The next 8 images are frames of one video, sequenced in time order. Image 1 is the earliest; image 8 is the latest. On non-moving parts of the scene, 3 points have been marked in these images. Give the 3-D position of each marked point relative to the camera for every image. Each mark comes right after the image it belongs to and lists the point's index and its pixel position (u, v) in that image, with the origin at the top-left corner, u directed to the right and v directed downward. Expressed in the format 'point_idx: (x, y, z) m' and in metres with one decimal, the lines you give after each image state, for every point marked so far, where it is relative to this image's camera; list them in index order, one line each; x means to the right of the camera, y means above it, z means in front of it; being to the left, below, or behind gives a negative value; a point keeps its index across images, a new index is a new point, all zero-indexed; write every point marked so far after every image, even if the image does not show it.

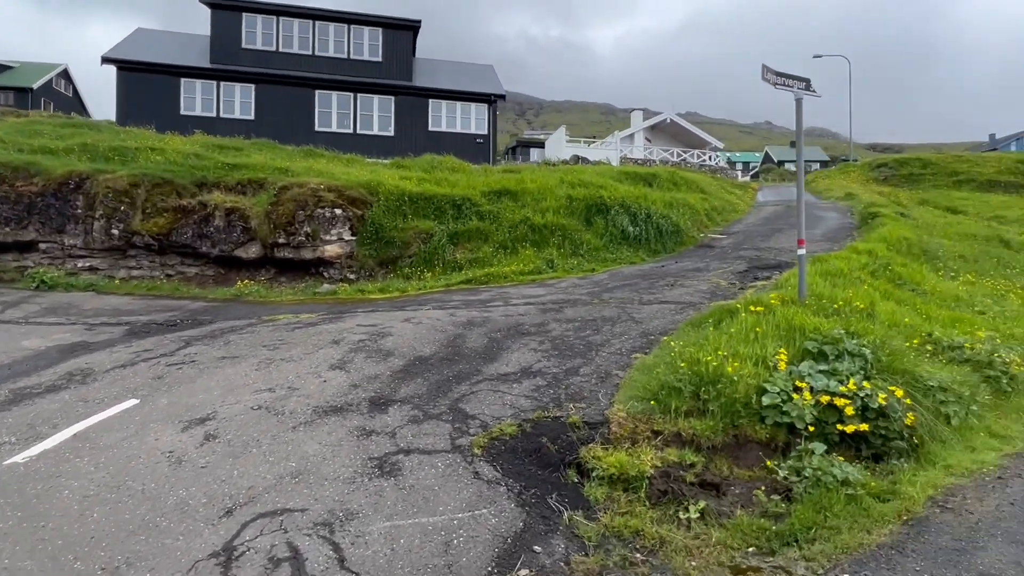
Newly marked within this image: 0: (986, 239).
0: (+13.9, +1.4, +16.2) m
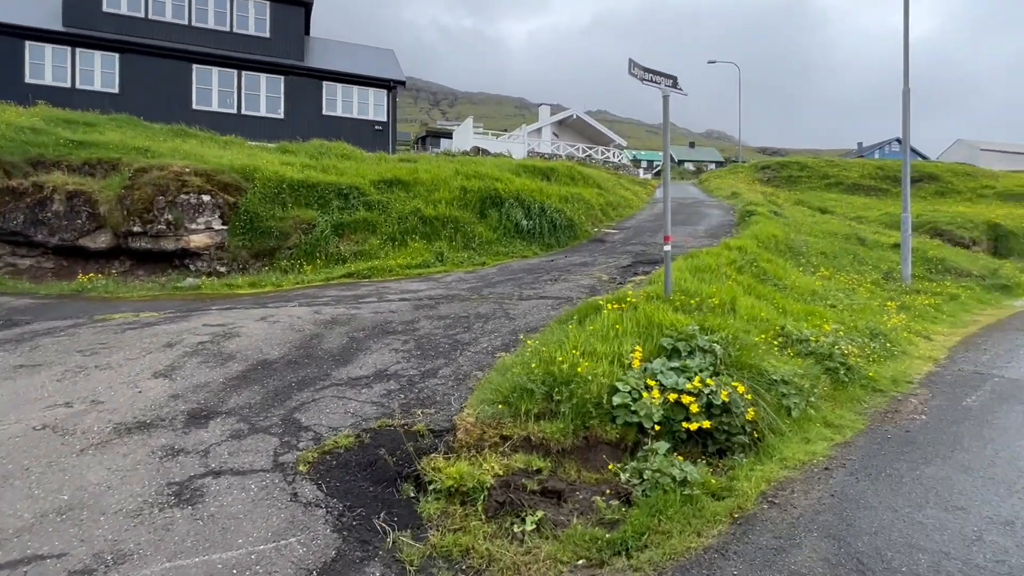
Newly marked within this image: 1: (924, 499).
0: (+10.7, +1.6, +17.7) m
1: (+2.9, -1.5, +3.9) m
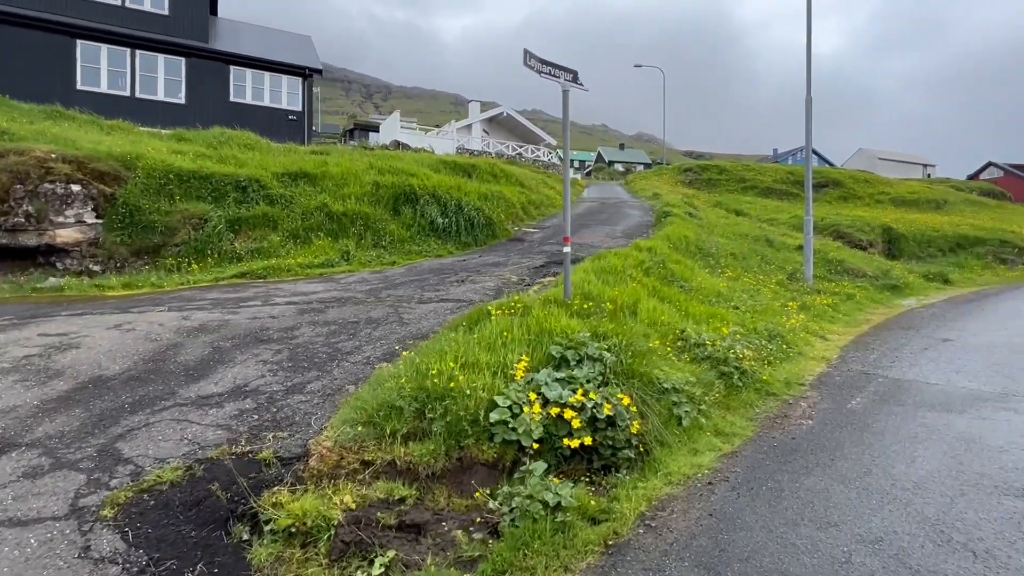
0: (+8.1, +1.6, +18.3) m
1: (+2.0, -1.6, +3.8) m
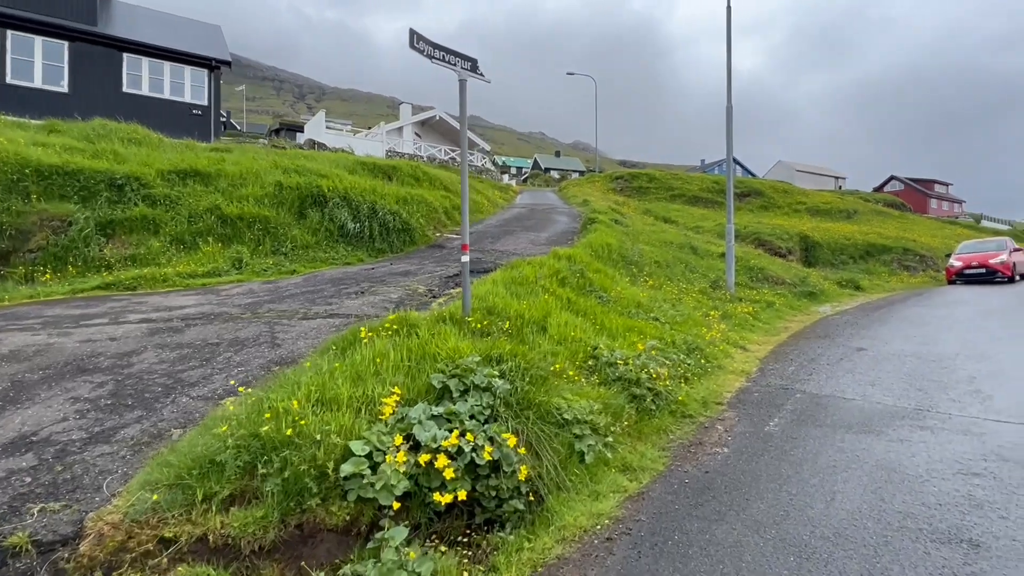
0: (+5.6, +1.4, +18.3) m
1: (+1.1, -1.7, +3.1) m
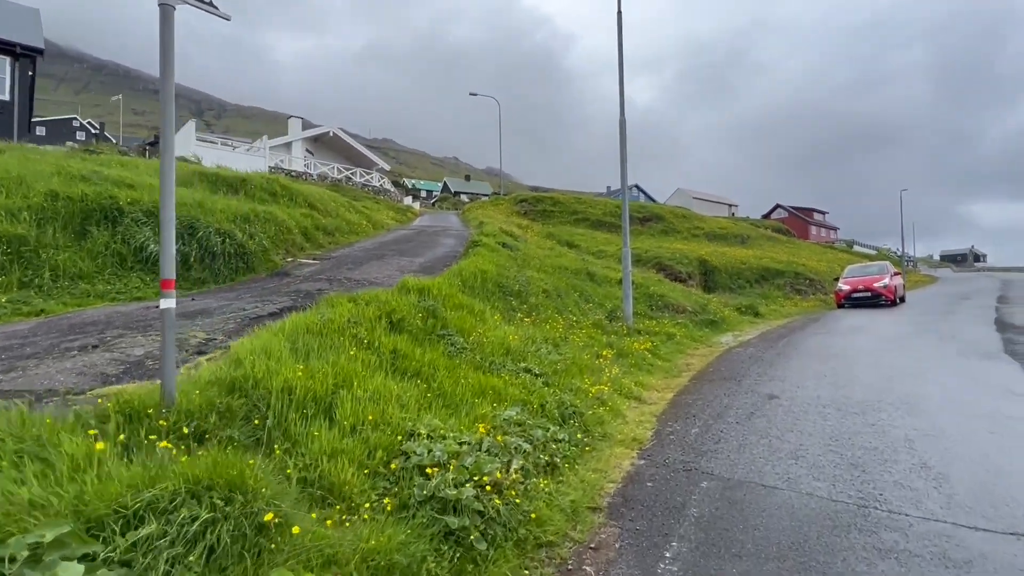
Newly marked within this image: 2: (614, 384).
0: (+1.9, +0.5, +16.6) m
1: (-0.1, -1.9, +0.8) m
2: (+1.6, -1.4, +8.3) m
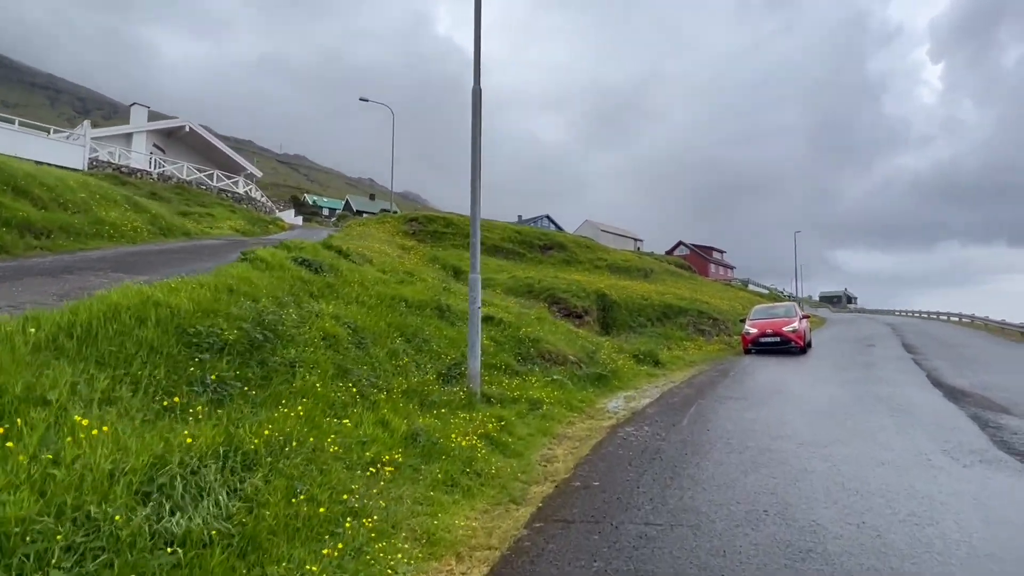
0: (-2.0, -0.4, +12.0) m
1: (-1.7, -2.0, -4.1) m
2: (-1.1, -1.9, +3.6) m
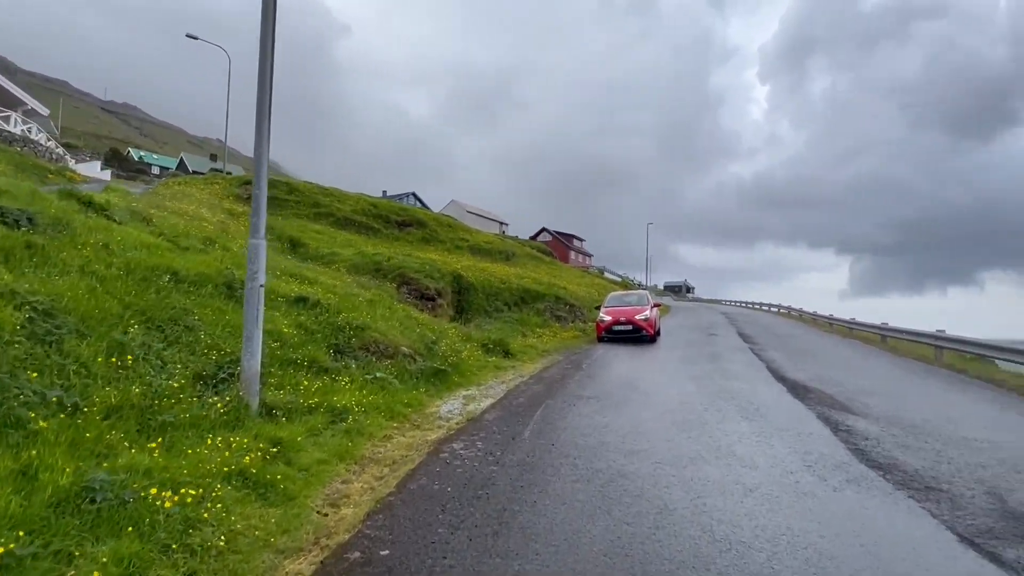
0: (-5.1, +0.1, +9.0) m
1: (-1.1, -2.1, -6.4) m
2: (-2.3, -1.7, +1.1) m
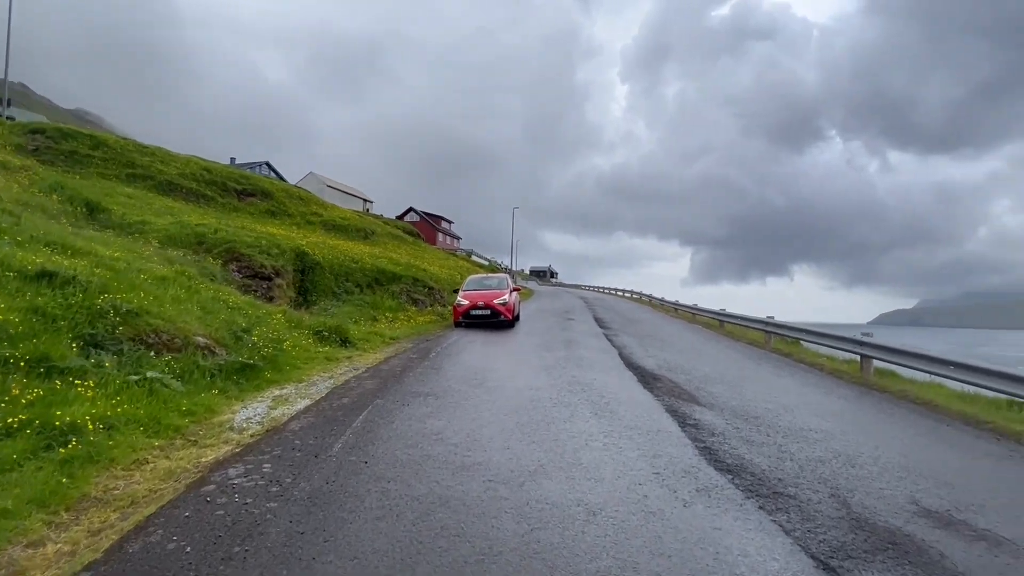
0: (-7.4, +0.5, +6.1) m
1: (+0.1, -2.3, -7.8) m
2: (-2.9, -1.6, -0.8) m
